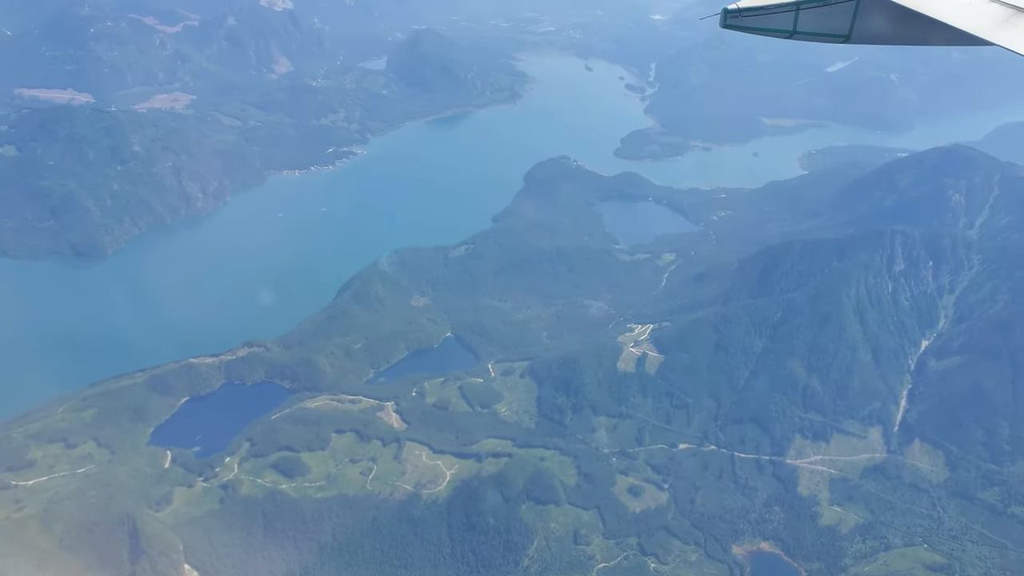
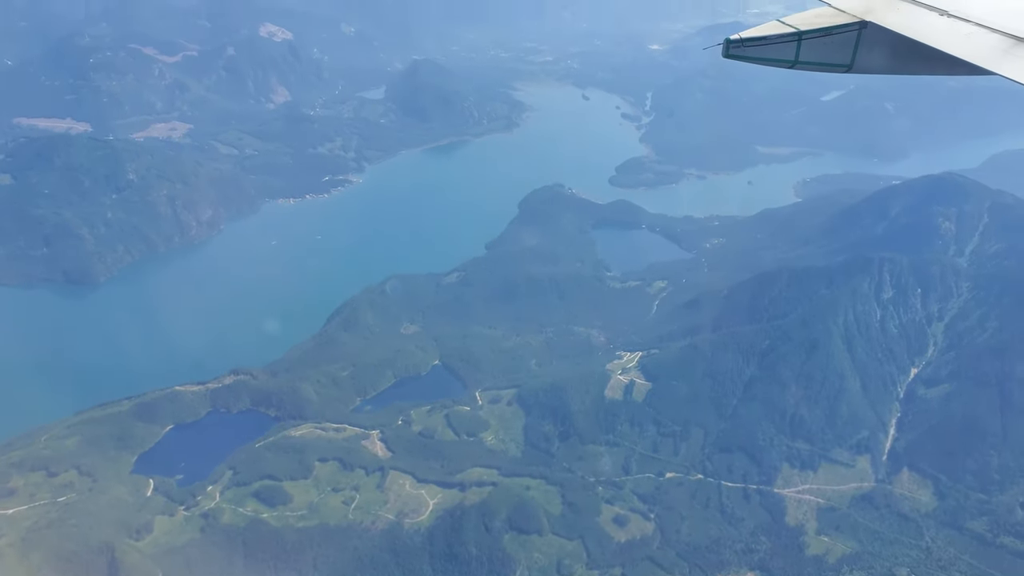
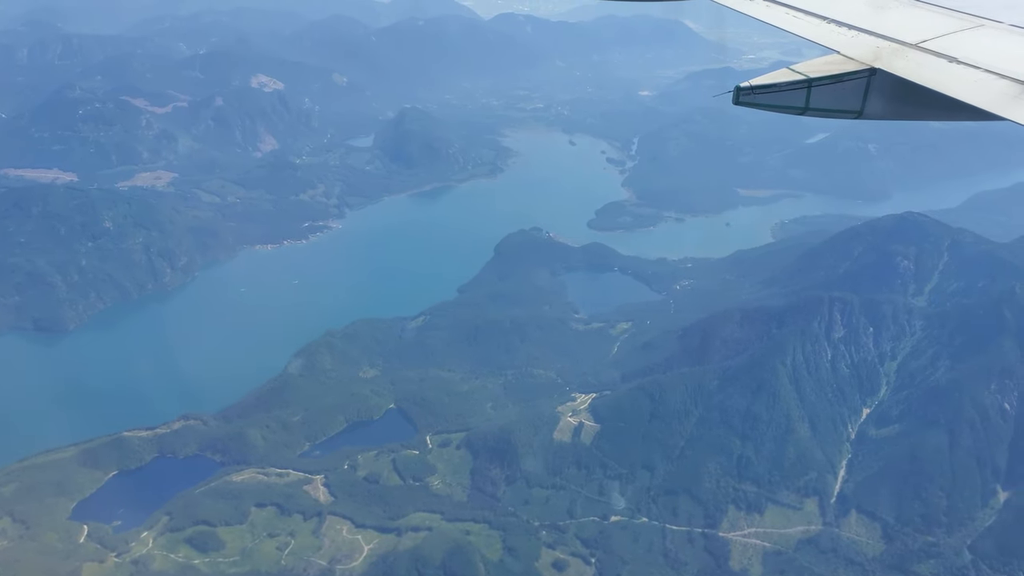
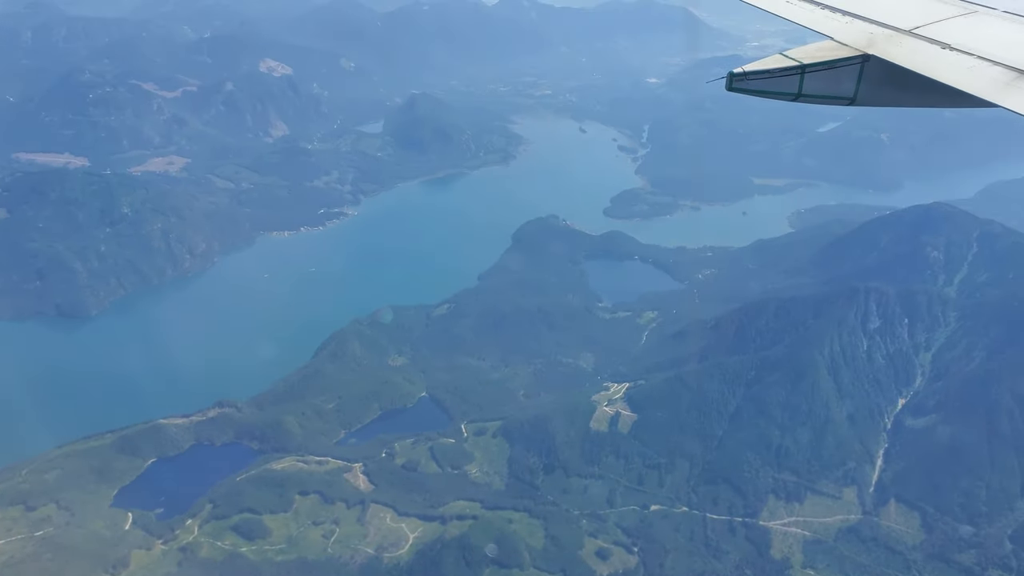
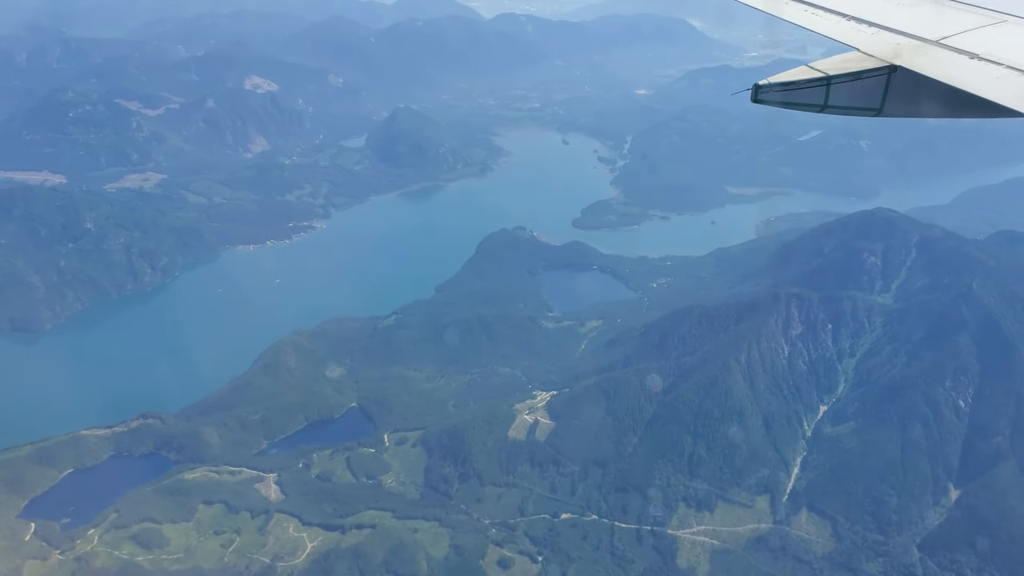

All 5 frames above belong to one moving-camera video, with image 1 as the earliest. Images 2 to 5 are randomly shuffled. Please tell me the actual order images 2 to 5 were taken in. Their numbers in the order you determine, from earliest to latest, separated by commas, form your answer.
2, 4, 3, 5
